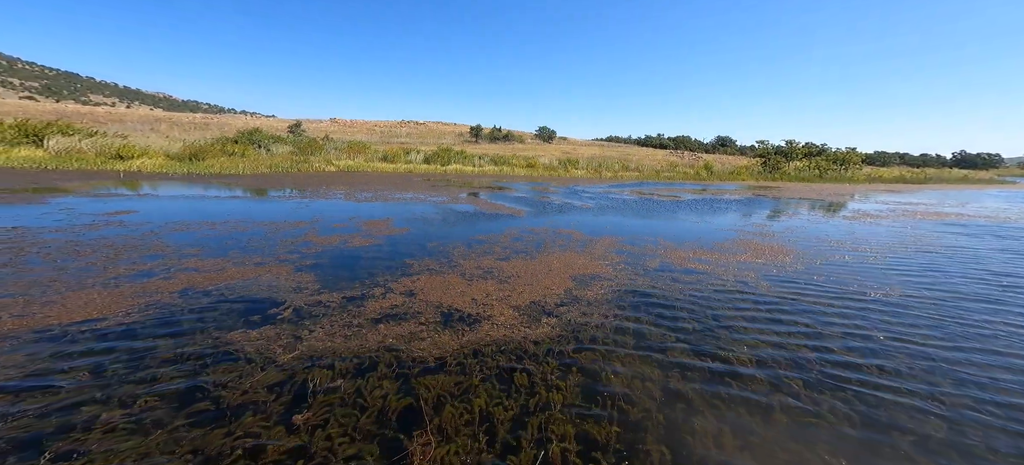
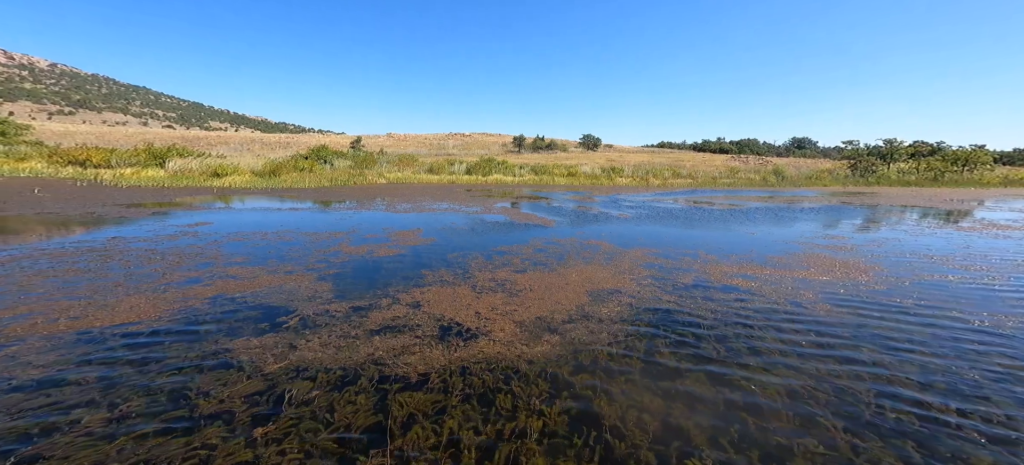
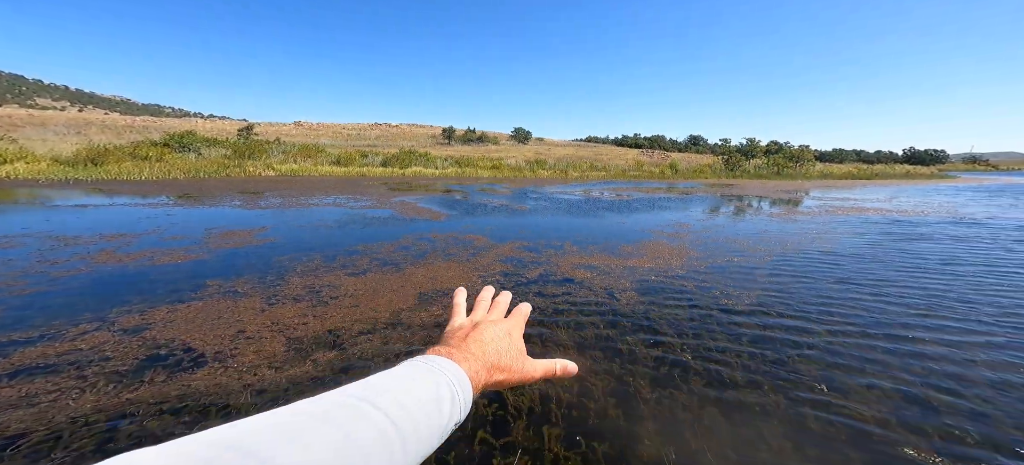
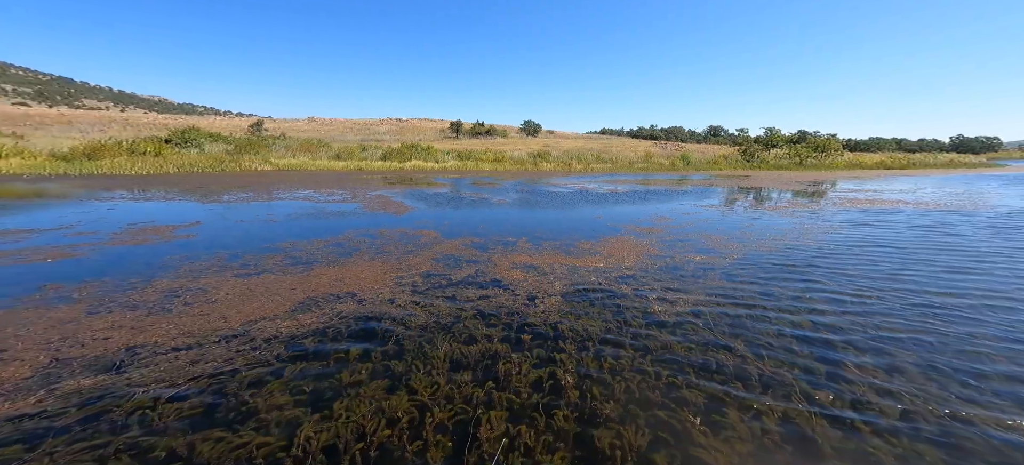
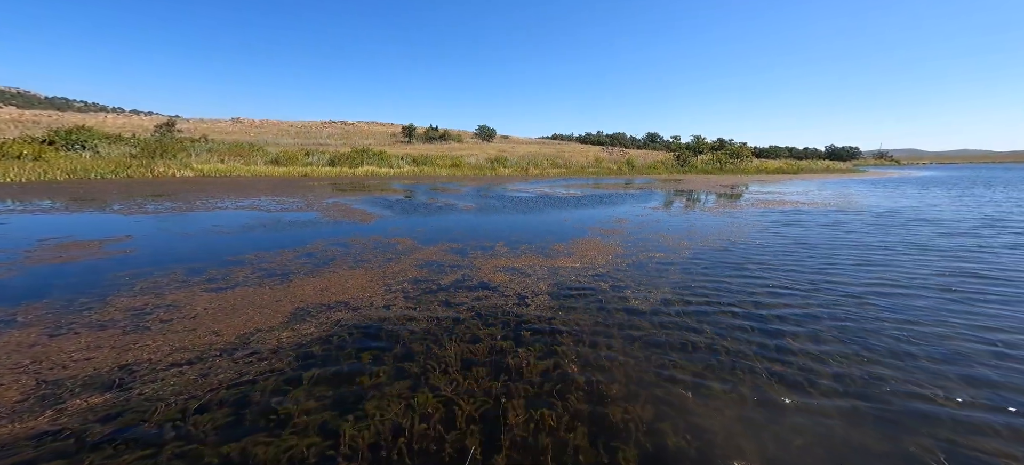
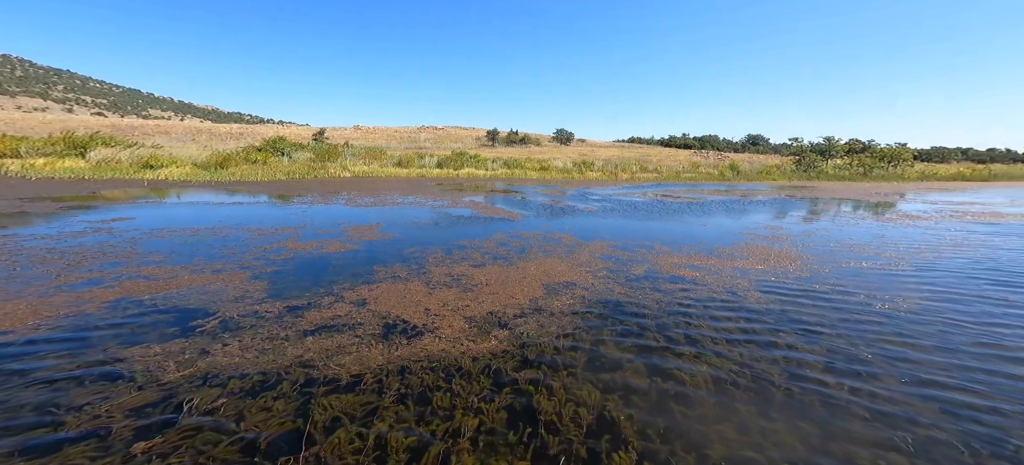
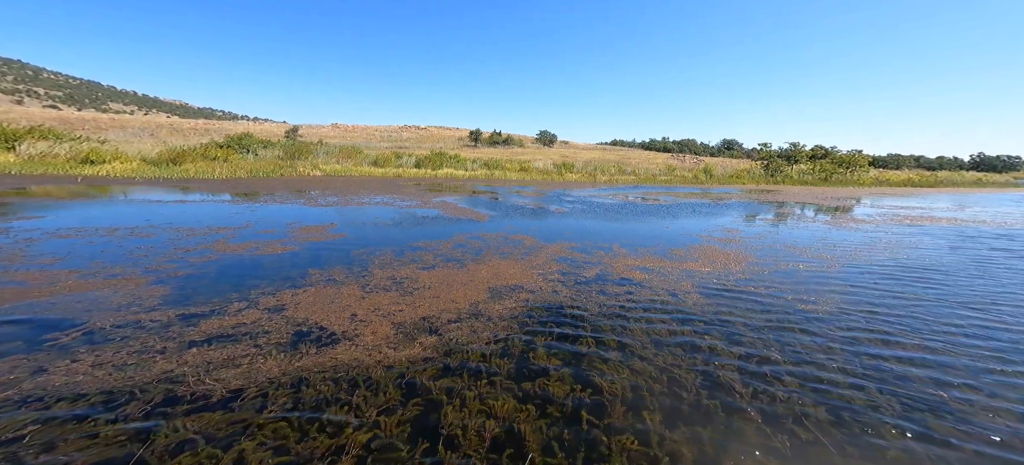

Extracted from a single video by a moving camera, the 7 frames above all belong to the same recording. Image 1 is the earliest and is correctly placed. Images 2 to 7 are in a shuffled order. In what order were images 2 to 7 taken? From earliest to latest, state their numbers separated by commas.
2, 6, 7, 3, 5, 4
